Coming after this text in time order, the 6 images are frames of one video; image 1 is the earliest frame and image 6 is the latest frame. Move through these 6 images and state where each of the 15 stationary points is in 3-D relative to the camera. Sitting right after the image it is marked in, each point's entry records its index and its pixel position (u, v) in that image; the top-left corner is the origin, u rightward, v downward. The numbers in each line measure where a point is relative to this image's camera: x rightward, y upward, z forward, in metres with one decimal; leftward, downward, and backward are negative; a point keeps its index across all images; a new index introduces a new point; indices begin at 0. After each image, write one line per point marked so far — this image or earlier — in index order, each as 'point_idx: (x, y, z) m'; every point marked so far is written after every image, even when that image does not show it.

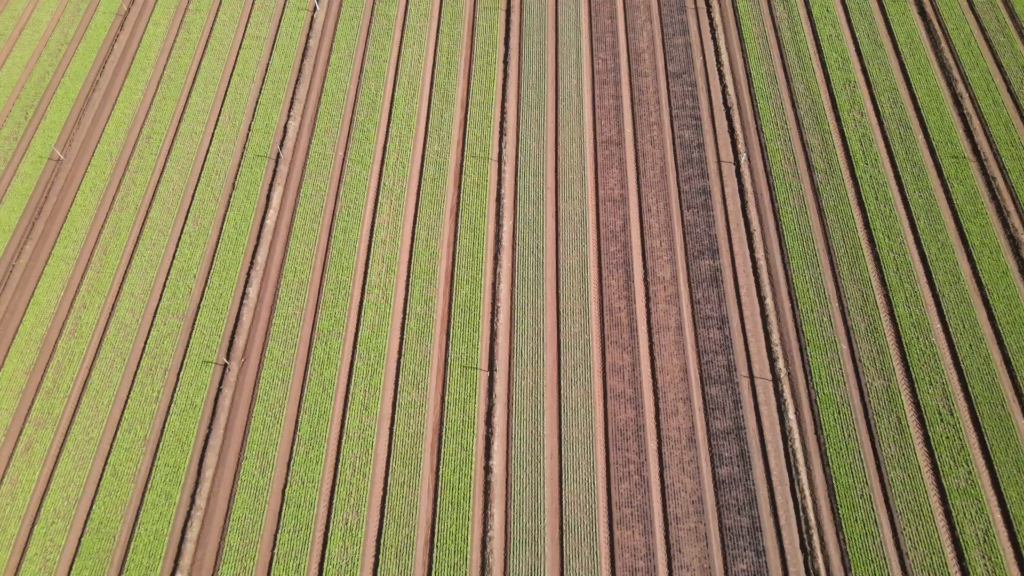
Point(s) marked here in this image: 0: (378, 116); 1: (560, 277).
0: (-3.4, +4.4, +19.3) m
1: (+1.1, +0.3, +17.1) m
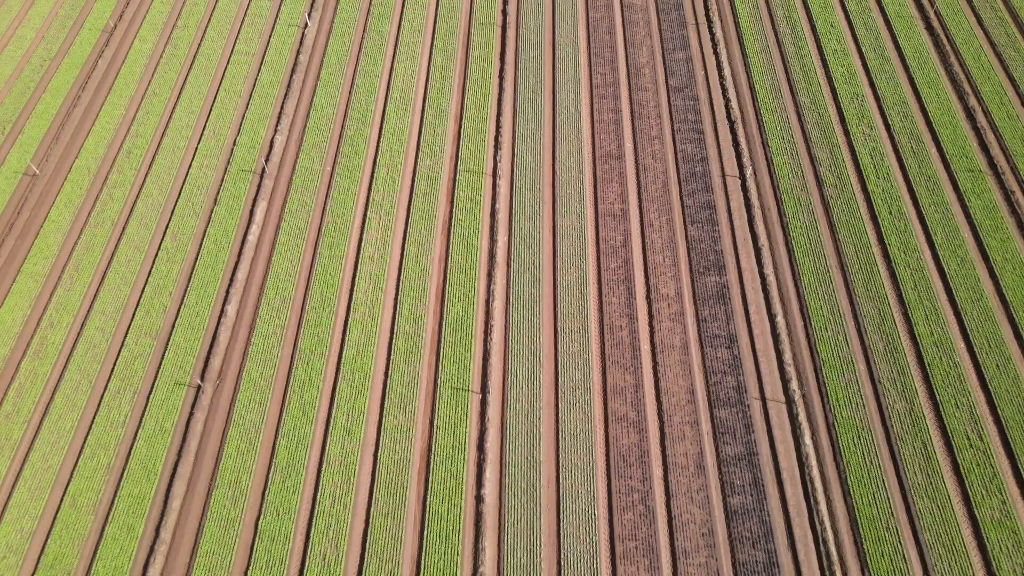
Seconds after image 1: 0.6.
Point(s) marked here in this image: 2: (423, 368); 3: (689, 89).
0: (-3.6, +3.9, +18.6) m
1: (+1.0, -0.1, +16.2) m
2: (-1.8, -1.6, +15.1) m
3: (+4.7, +5.2, +19.7) m
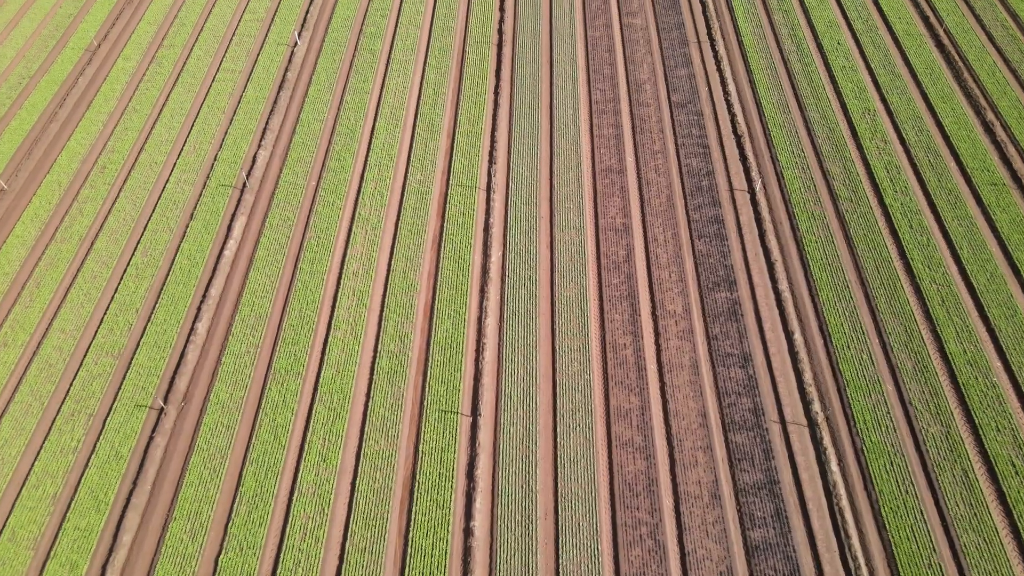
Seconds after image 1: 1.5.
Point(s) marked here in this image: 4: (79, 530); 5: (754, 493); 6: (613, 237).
0: (-3.7, +3.4, +17.7) m
1: (+0.9, -0.5, +15.0) m
2: (-1.9, -1.9, +13.8) m
3: (+4.5, +4.6, +18.9) m
4: (-6.9, -3.9, +12.0) m
5: (+4.1, -3.5, +12.6) m
6: (+2.2, +1.1, +16.2) m
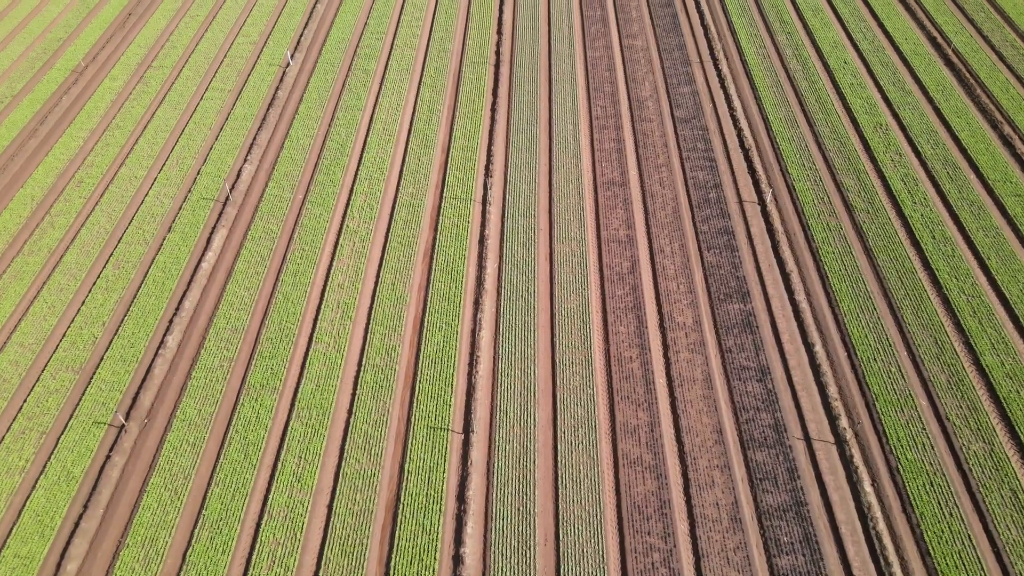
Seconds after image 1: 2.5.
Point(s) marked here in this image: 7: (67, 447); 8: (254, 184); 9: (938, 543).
0: (-3.7, +2.9, +17.0) m
1: (+0.8, -0.7, +13.9) m
2: (-2.0, -2.0, +12.6) m
3: (+4.5, +4.1, +18.2) m
4: (-7.0, -3.8, +10.7) m
5: (+4.0, -3.4, +11.2) m
6: (+2.1, +0.8, +15.2) m
7: (-7.0, -2.5, +11.8) m
8: (-5.6, +2.3, +16.4) m
9: (+6.2, -3.7, +10.9) m
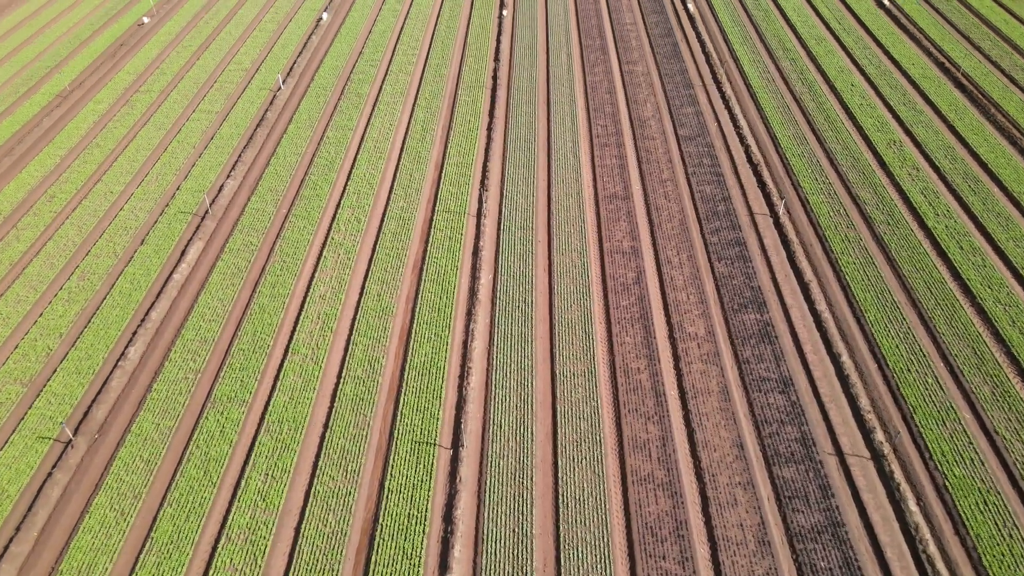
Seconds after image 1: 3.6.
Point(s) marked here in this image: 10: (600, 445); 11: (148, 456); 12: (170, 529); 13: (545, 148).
0: (-3.8, +2.4, +16.1) m
1: (+0.7, -0.8, +12.7) m
2: (-2.0, -2.0, +11.3) m
3: (+4.4, +3.5, +17.4) m
4: (-7.1, -3.7, +9.2) m
5: (+3.9, -3.3, +9.8) m
6: (+2.0, +0.5, +14.1) m
7: (-7.1, -2.5, +10.5) m
8: (-5.7, +1.8, +15.5) m
9: (+6.1, -3.5, +9.4) m
10: (+1.3, -2.3, +10.9) m
11: (-5.2, -2.4, +10.7) m
12: (-4.5, -3.2, +9.8) m
13: (+0.8, +3.2, +17.2) m
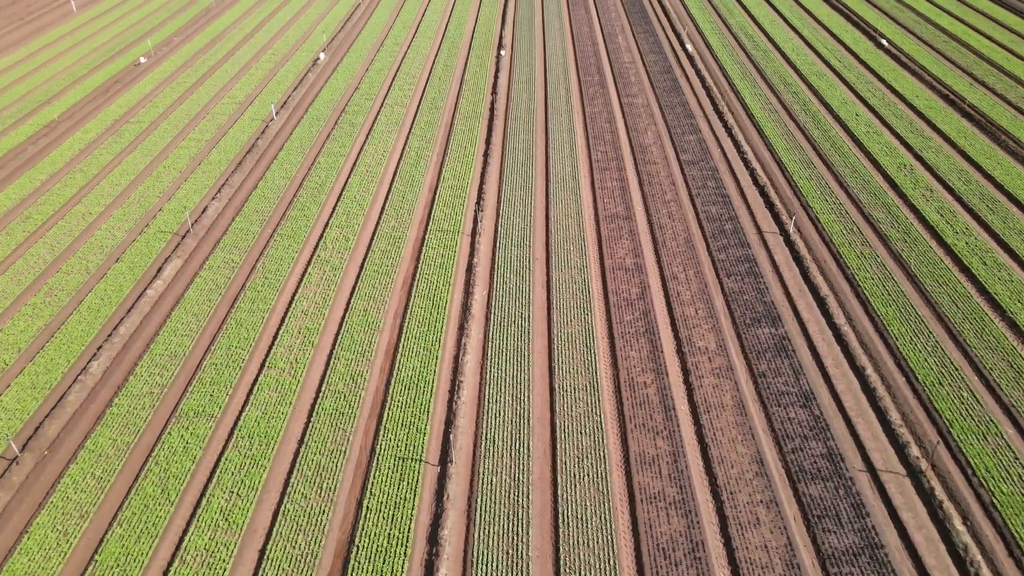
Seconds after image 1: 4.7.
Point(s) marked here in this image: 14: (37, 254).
0: (-3.9, +1.9, +15.5) m
1: (+0.7, -1.0, +11.7) m
2: (-2.1, -2.0, +10.3) m
3: (+4.3, +2.8, +16.9) m
4: (-7.2, -3.5, +8.0) m
5: (+3.9, -3.1, +8.6) m
6: (+2.0, +0.2, +13.3) m
7: (-7.2, -2.4, +9.4) m
8: (-5.8, +1.3, +14.8) m
9: (+6.1, -3.3, +8.2) m
10: (+1.2, -2.3, +9.8) m
11: (-5.3, -2.4, +9.6) m
12: (-4.6, -3.1, +8.6) m
13: (+0.7, +2.6, +16.6) m
14: (-8.7, +0.6, +13.7) m
